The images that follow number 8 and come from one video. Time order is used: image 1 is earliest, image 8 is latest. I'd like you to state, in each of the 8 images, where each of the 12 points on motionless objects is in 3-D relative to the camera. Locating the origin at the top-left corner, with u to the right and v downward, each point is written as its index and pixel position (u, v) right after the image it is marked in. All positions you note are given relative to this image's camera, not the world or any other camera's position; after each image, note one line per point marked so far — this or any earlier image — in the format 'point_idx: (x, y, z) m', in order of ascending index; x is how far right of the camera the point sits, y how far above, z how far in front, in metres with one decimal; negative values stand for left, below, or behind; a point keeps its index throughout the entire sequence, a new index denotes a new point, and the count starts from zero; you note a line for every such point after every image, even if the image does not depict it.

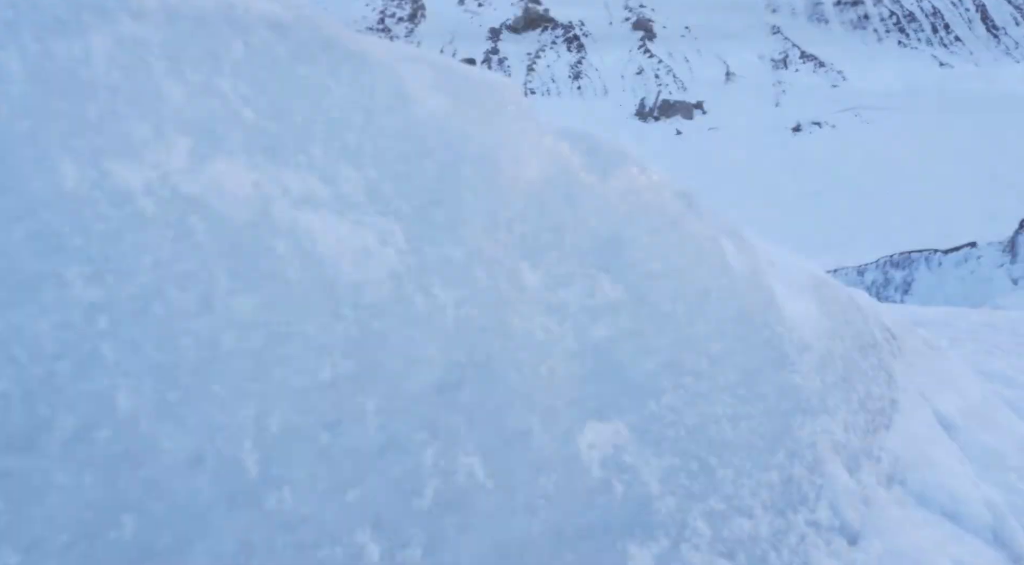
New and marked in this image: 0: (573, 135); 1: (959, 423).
0: (+0.3, +0.7, +3.8) m
1: (+3.7, -1.2, +6.4) m
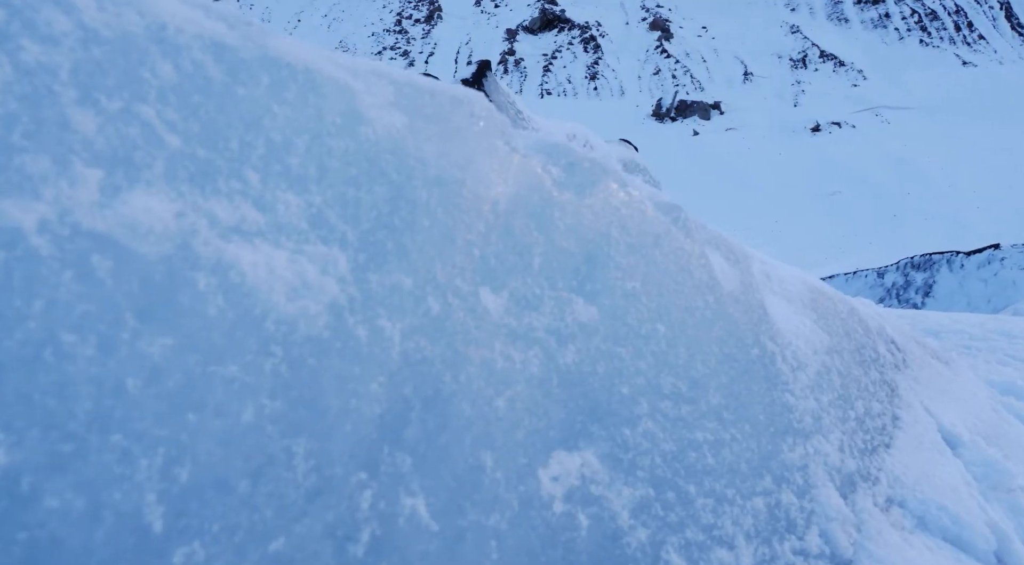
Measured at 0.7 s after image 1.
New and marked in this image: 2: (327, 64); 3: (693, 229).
0: (+0.2, +0.6, +3.7) m
1: (+3.6, -1.3, +6.2) m
2: (-0.7, +0.8, +2.8) m
3: (+1.1, +0.3, +4.4) m
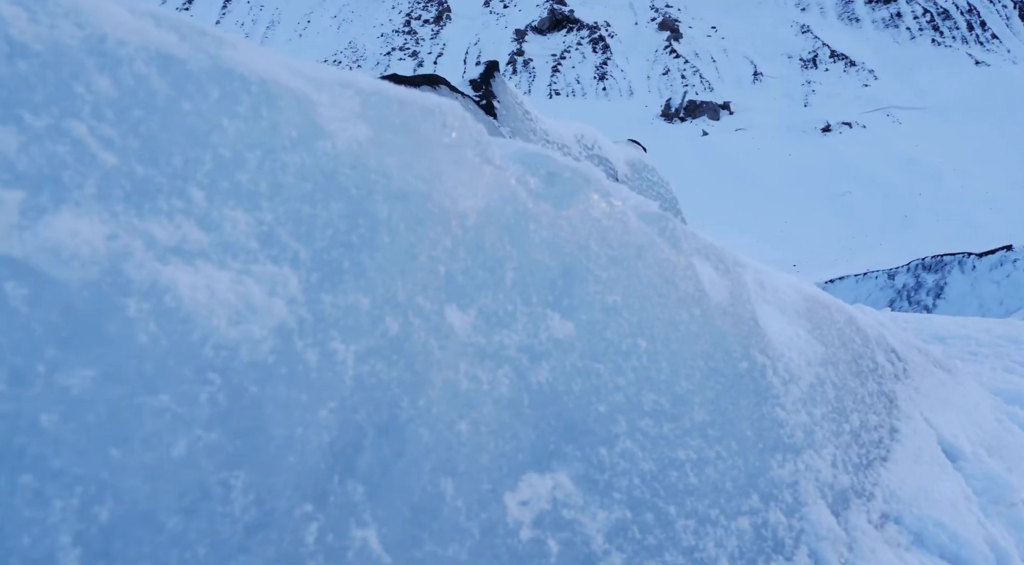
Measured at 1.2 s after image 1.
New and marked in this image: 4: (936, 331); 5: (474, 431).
0: (+0.1, +0.6, +3.6) m
1: (+3.6, -1.3, +6.0) m
2: (-0.8, +0.7, +2.7) m
3: (+1.0, +0.3, +4.3) m
4: (+5.9, -0.7, +10.6) m
5: (-0.1, -0.5, +2.5) m
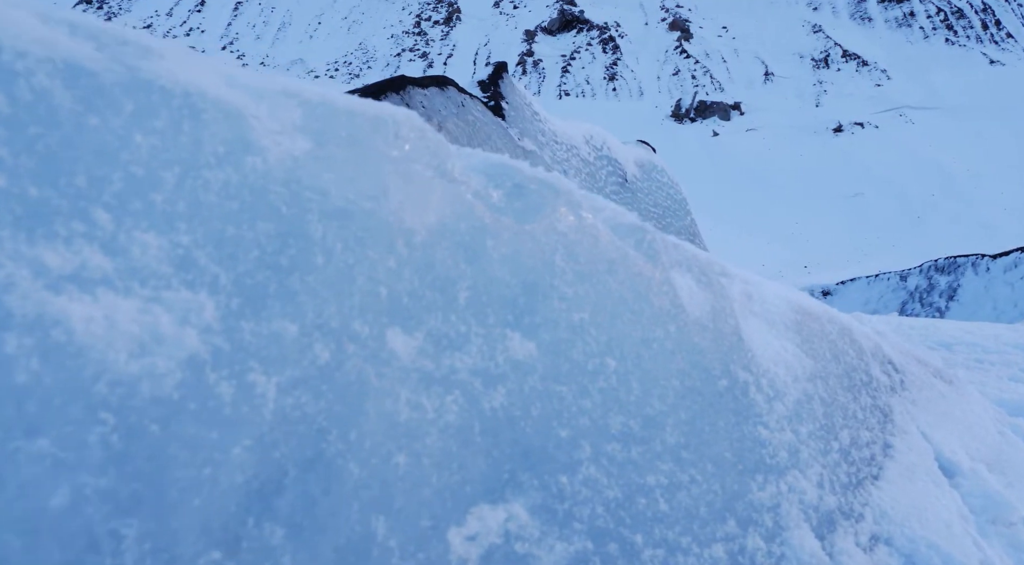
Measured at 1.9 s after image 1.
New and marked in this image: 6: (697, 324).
0: (-0.1, +0.5, +3.4) m
1: (+3.4, -1.4, +5.8) m
2: (-1.0, +0.7, +2.6) m
3: (+0.8, +0.2, +4.2) m
4: (+5.9, -0.8, +10.4) m
5: (-0.3, -0.6, +2.4) m
6: (+1.0, -0.2, +4.0) m
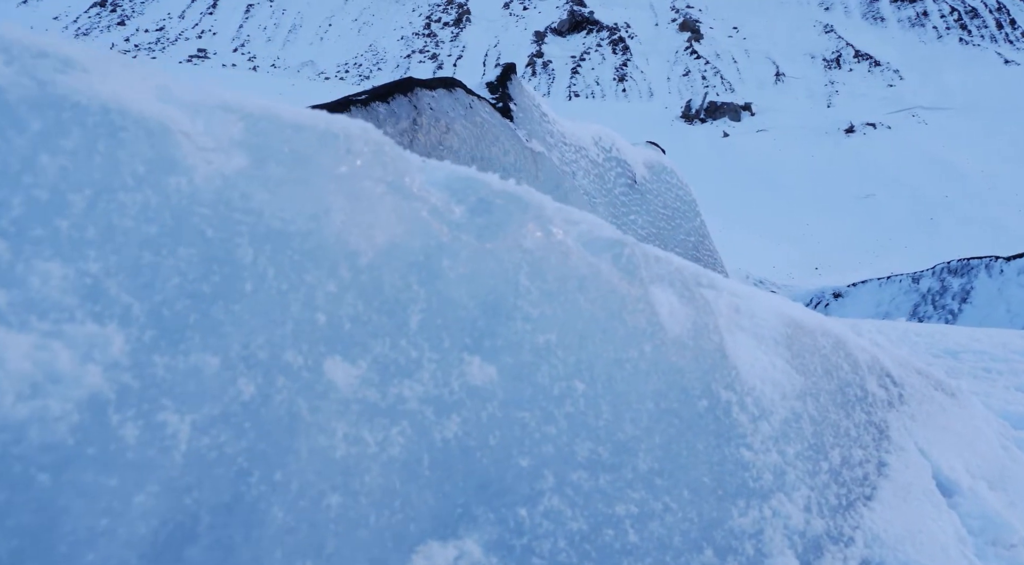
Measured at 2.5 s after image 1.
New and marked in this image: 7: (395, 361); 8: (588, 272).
0: (-0.3, +0.4, +3.3) m
1: (+3.3, -1.5, +5.6) m
2: (-1.1, +0.6, +2.4) m
3: (+0.7, +0.1, +4.0) m
4: (+5.8, -0.9, +10.1) m
5: (-0.5, -0.6, +2.3) m
6: (+0.8, -0.3, +3.8) m
7: (-0.4, -0.3, +2.6) m
8: (+0.4, 0.0, +3.5) m
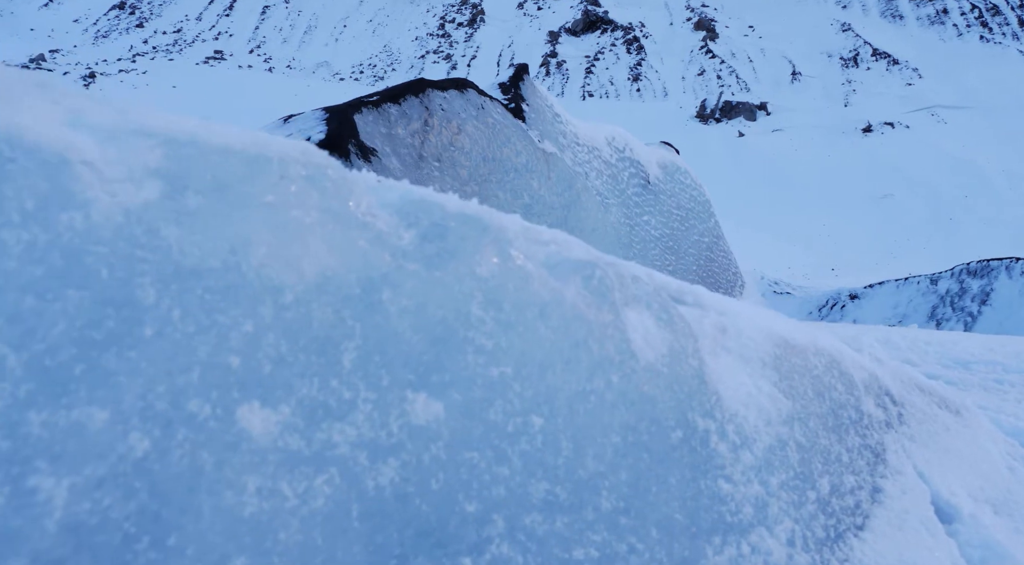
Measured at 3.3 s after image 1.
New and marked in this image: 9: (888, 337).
0: (-0.4, +0.3, +3.1) m
1: (+3.2, -1.6, +5.4) m
2: (-1.3, +0.5, +2.3) m
3: (+0.5, 0.0, +3.8) m
4: (+5.8, -1.0, +9.8) m
5: (-0.7, -0.8, +2.1) m
6: (+0.7, -0.4, +3.6) m
7: (-0.6, -0.4, +2.4) m
8: (+0.2, -0.1, +3.3) m
9: (+5.3, -0.8, +10.8) m
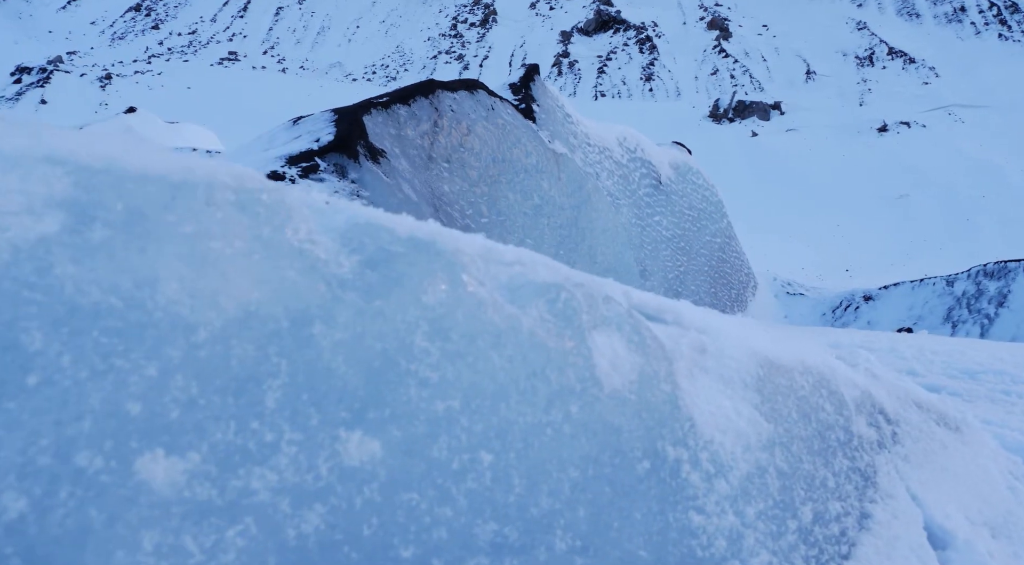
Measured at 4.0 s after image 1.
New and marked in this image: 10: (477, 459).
0: (-0.6, +0.2, +3.0) m
1: (+3.0, -1.7, +5.2) m
2: (-1.6, +0.4, +2.1) m
3: (+0.3, -0.1, +3.7) m
4: (+5.7, -1.1, +9.6) m
5: (-0.9, -0.9, +1.9) m
6: (+0.5, -0.5, +3.5) m
7: (-0.8, -0.5, +2.3) m
8: (0.0, -0.2, +3.2) m
9: (+5.3, -0.9, +10.6) m
10: (-0.1, -0.7, +2.9) m
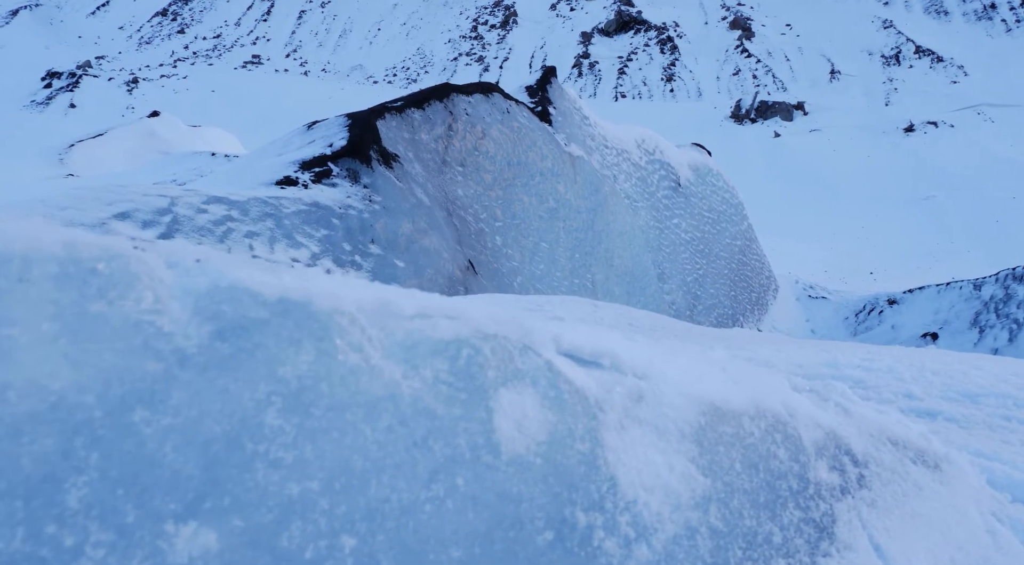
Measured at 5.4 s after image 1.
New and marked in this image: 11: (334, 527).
0: (-1.1, -0.1, +2.8) m
1: (+2.6, -2.0, +4.9) m
2: (-2.1, +0.1, +2.0) m
3: (-0.1, -0.4, +3.4) m
4: (+5.4, -1.4, +9.2) m
5: (-1.4, -1.1, +1.8) m
6: (0.0, -0.8, +3.2) m
7: (-1.3, -0.7, +2.1) m
8: (-0.5, -0.4, +3.0) m
9: (+5.0, -1.1, +10.2) m
10: (-0.6, -0.9, +2.7) m
11: (-0.6, -0.9, +2.7) m
